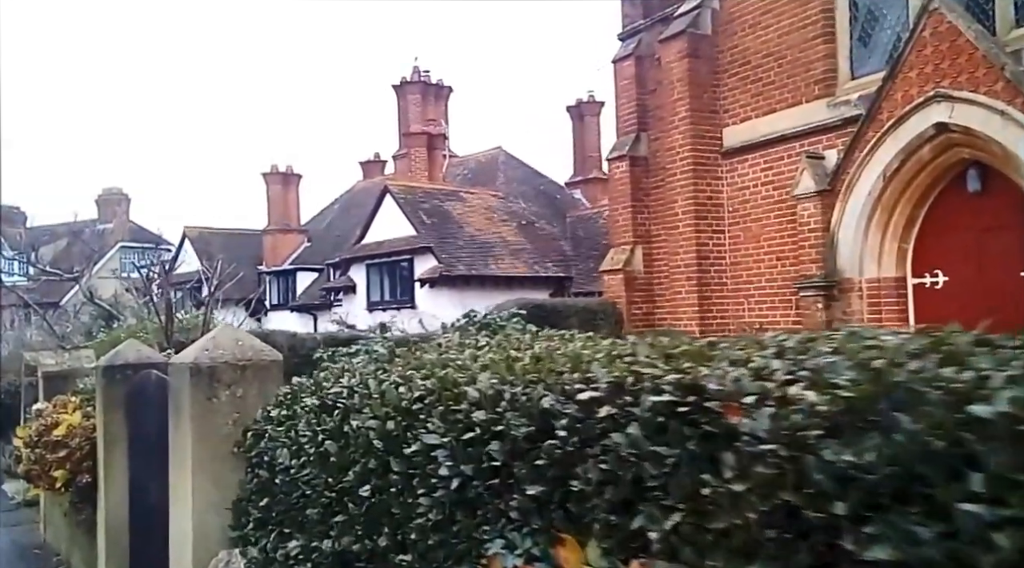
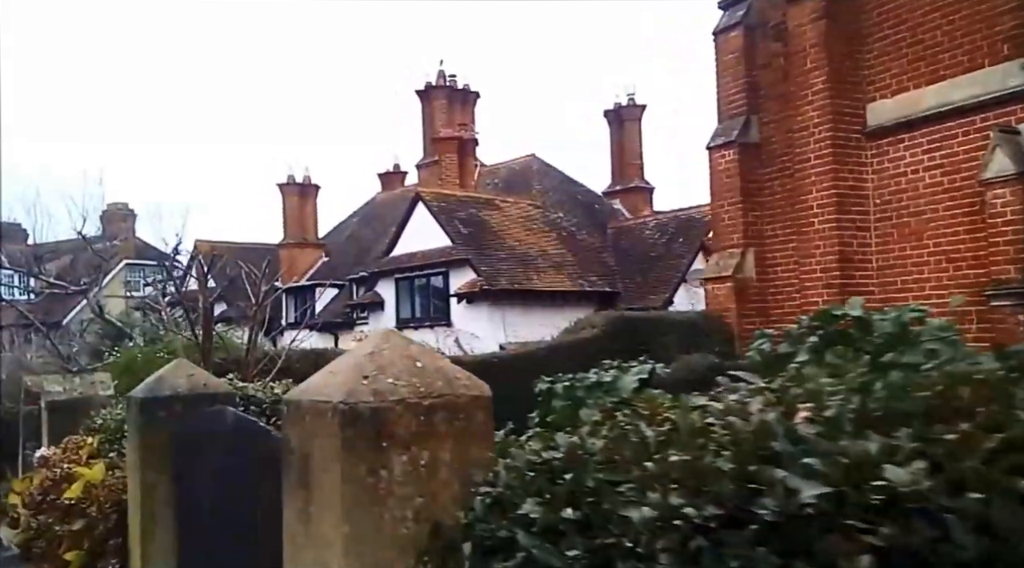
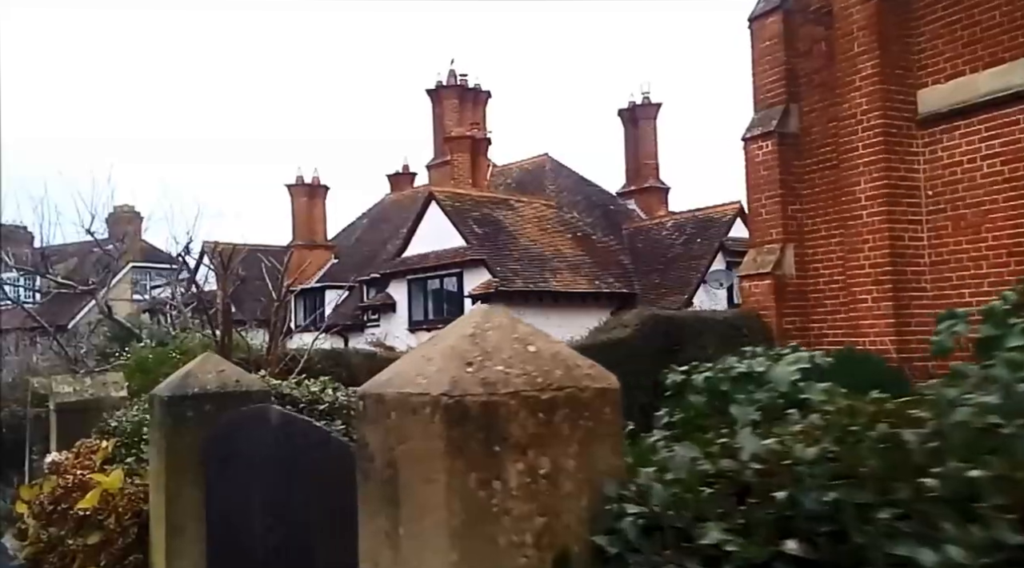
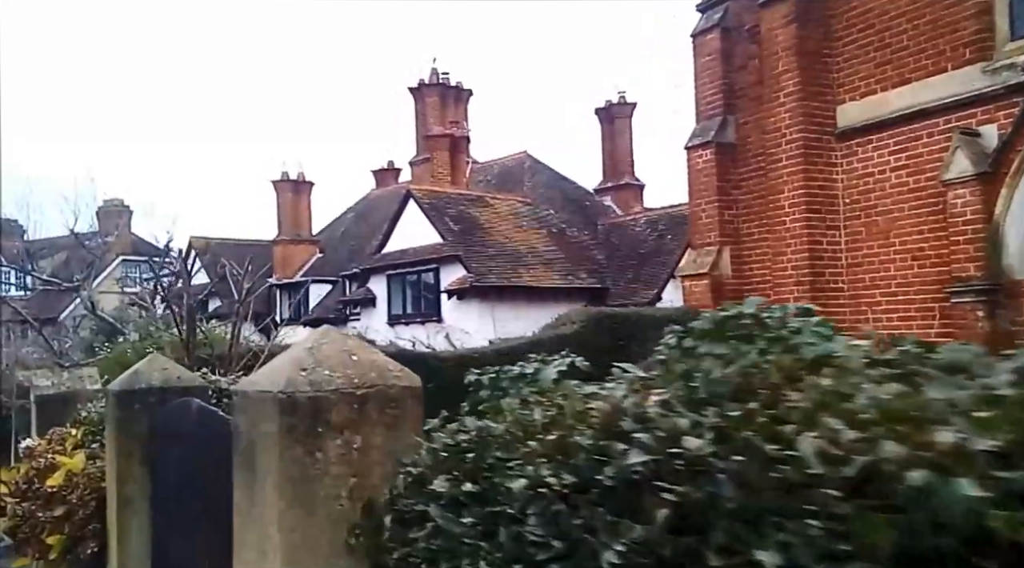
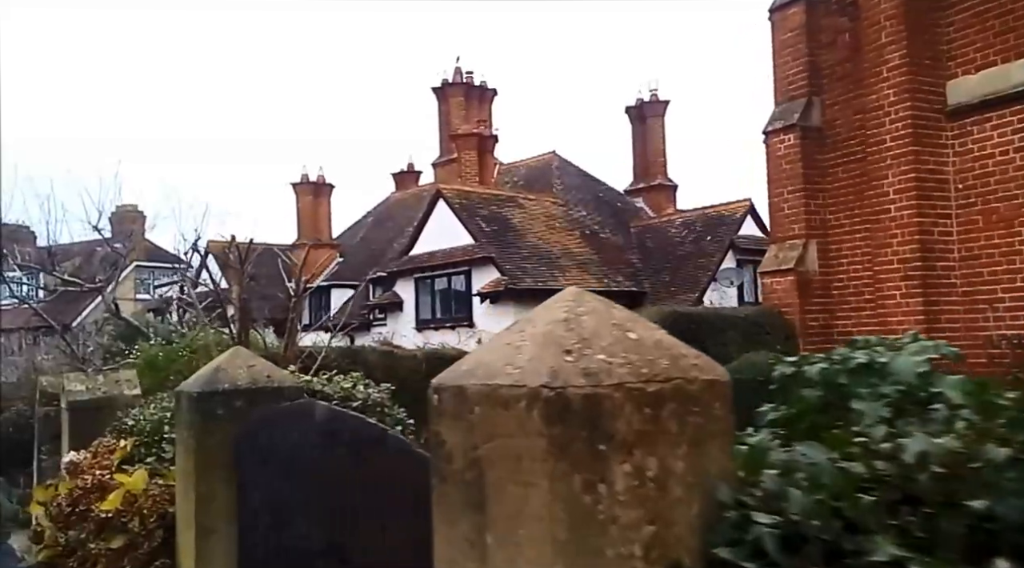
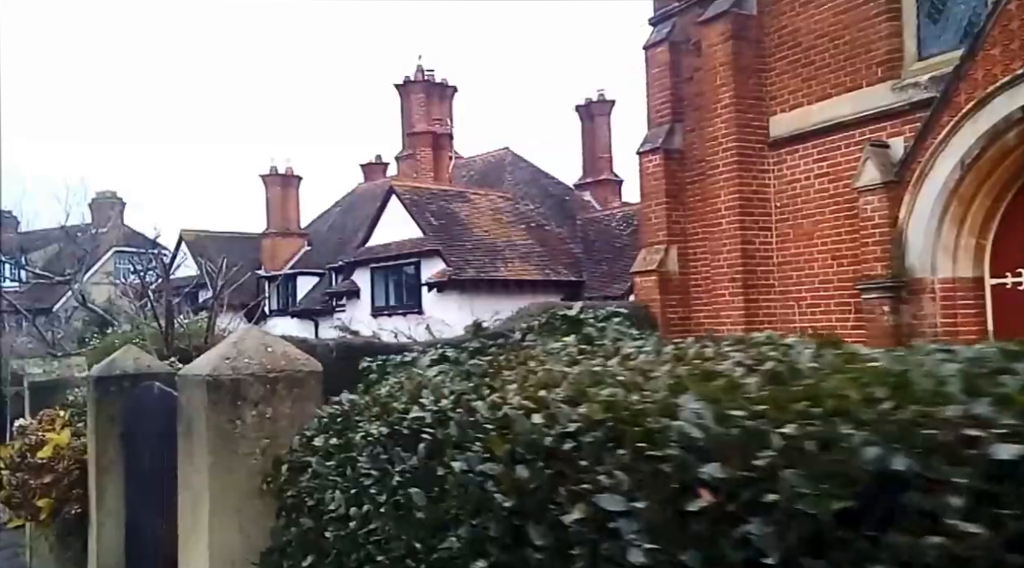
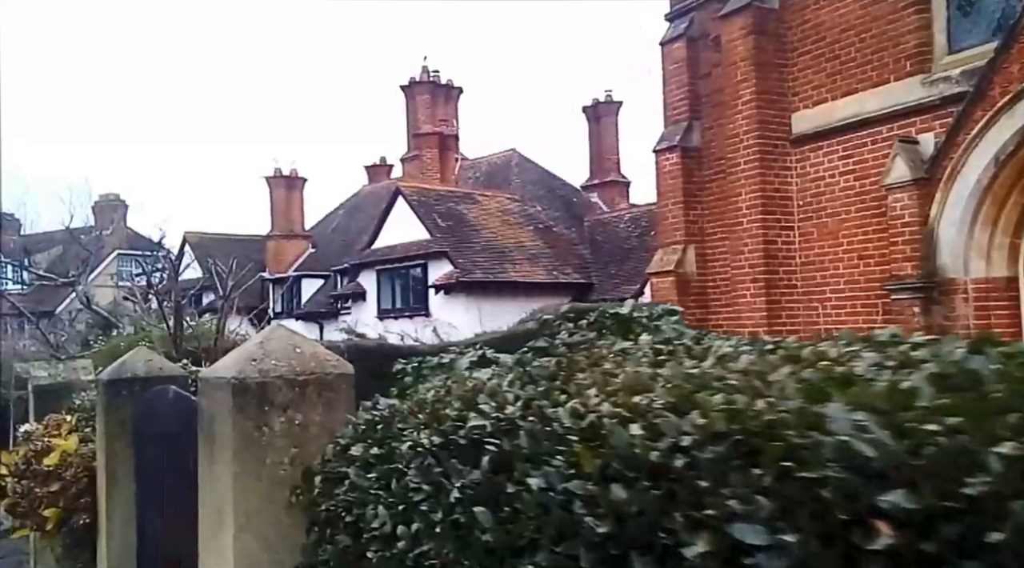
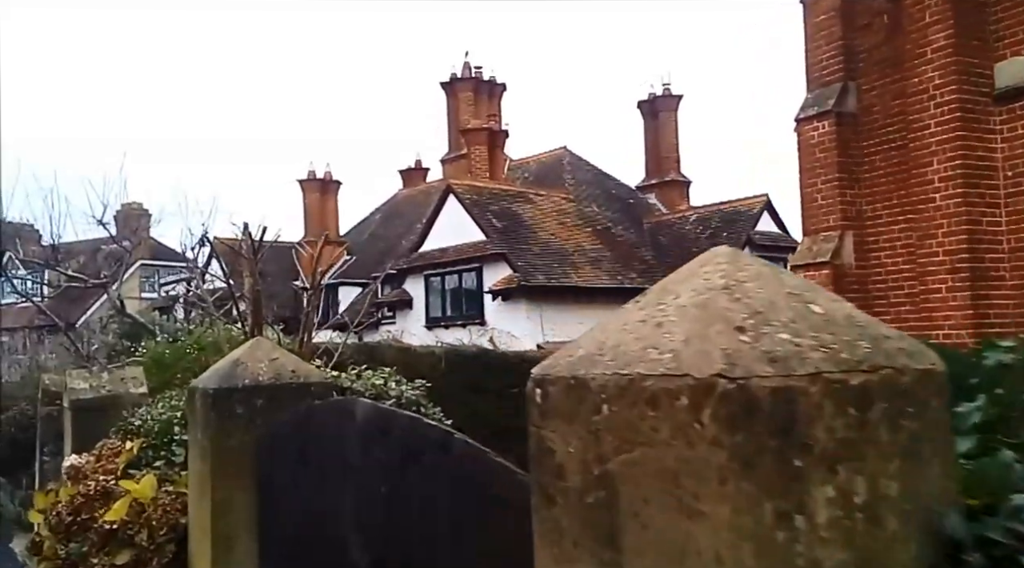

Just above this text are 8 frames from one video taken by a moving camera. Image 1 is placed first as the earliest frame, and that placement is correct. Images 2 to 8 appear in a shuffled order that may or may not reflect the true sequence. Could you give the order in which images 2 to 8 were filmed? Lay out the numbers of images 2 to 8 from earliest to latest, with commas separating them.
6, 7, 4, 2, 3, 5, 8
